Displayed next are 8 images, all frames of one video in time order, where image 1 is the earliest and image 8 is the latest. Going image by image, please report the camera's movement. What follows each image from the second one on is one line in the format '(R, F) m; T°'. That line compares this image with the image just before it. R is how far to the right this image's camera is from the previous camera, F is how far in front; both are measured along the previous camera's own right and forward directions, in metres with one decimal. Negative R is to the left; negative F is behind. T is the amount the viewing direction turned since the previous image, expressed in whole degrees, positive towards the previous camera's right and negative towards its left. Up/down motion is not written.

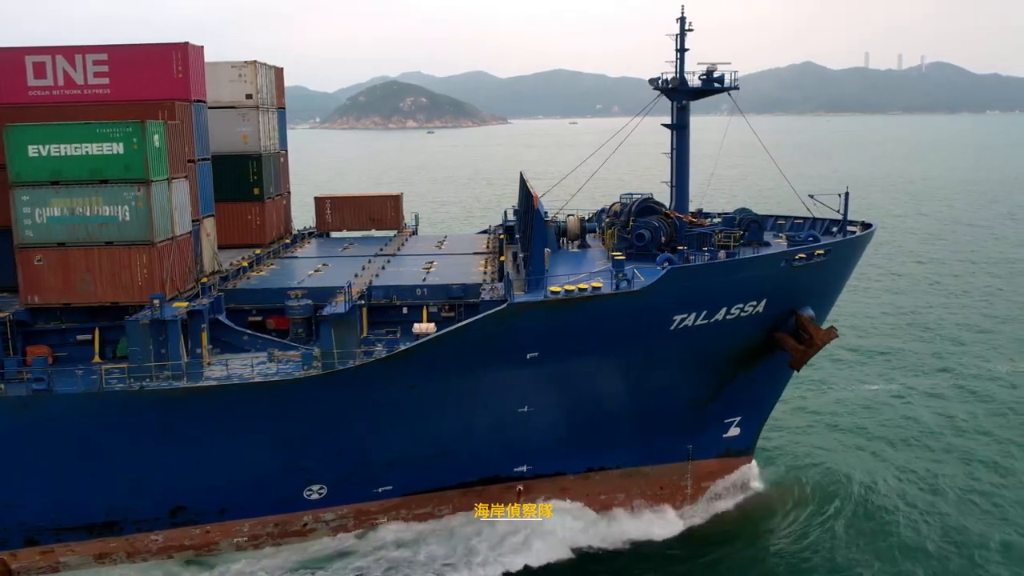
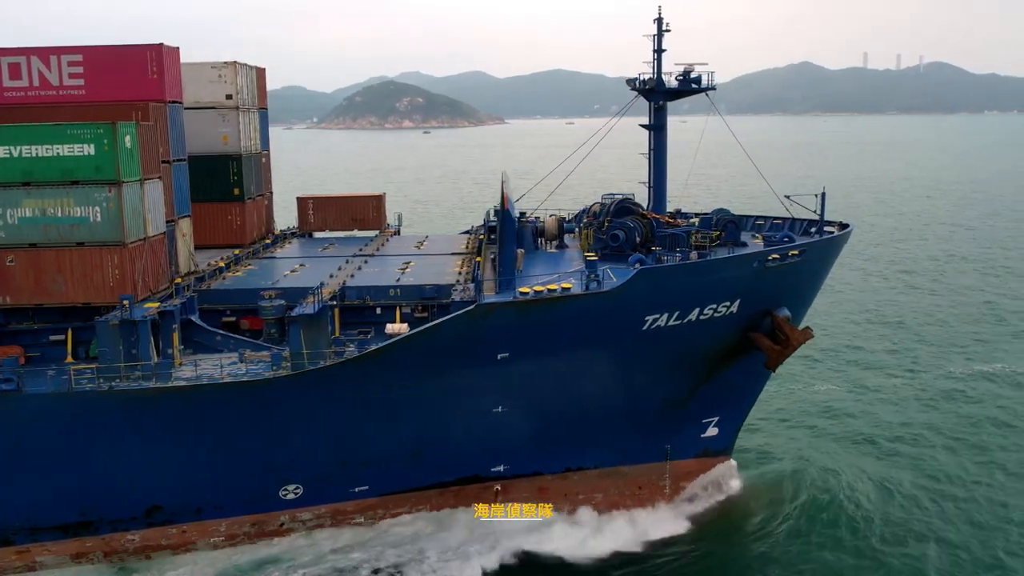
(+0.4, 0.0) m; 0°
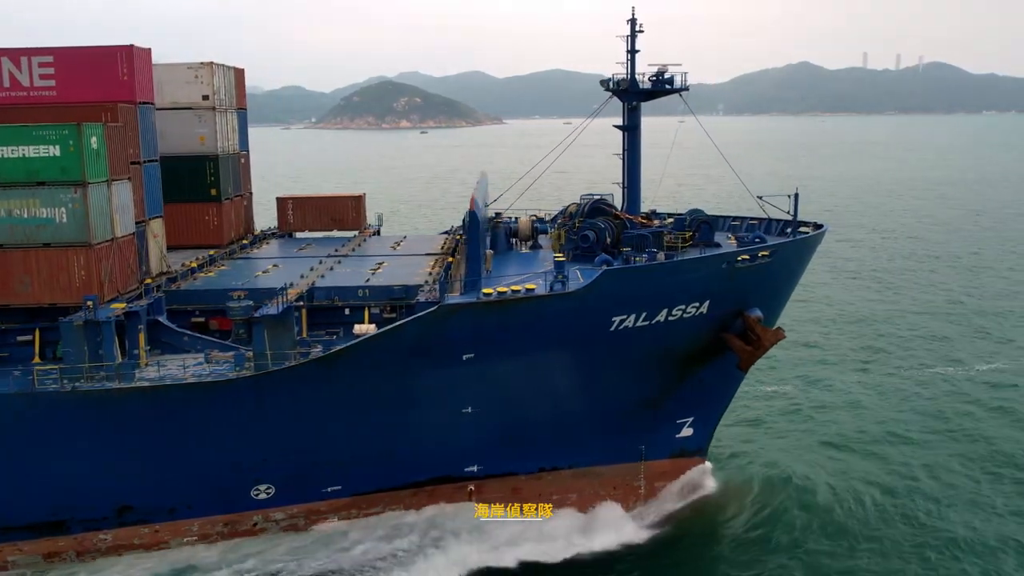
(+0.5, 0.0) m; 0°
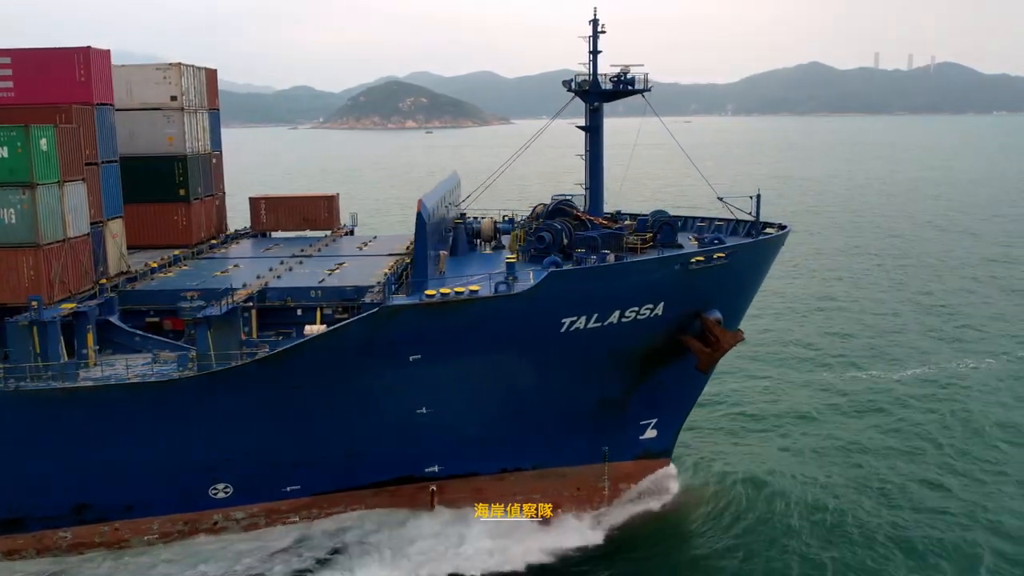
(+0.9, 0.0) m; -1°
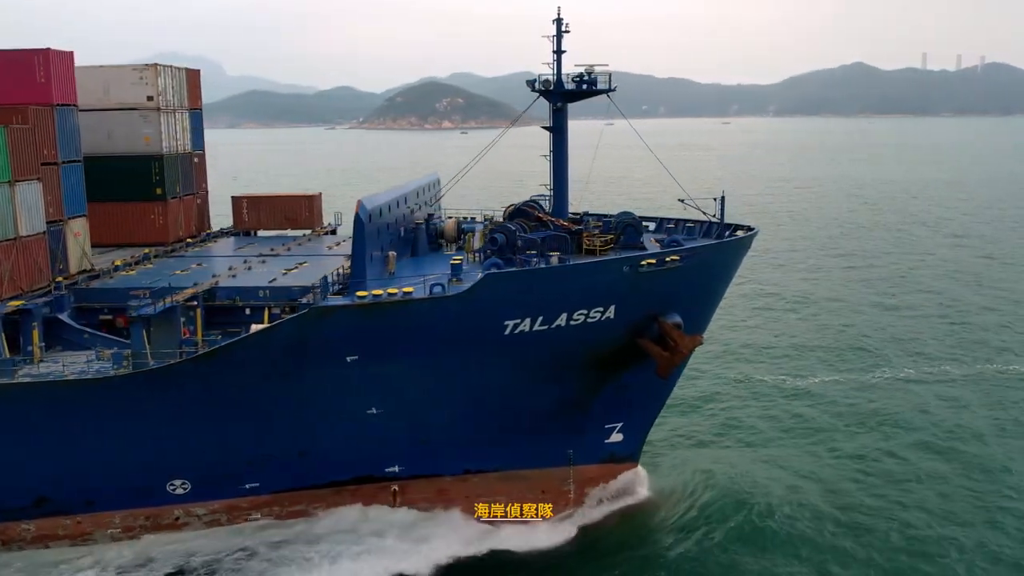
(+1.5, +0.1) m; -3°
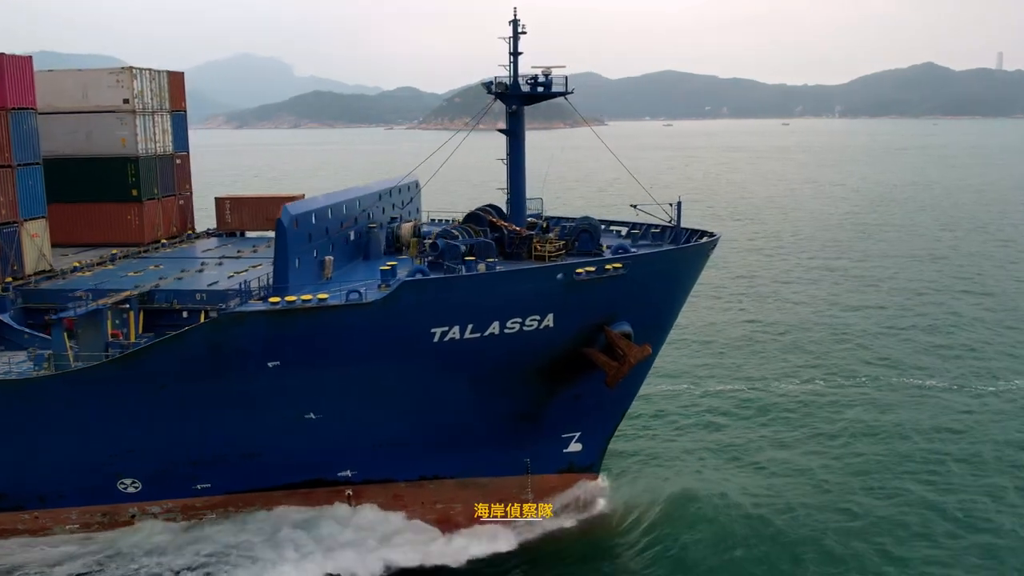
(+2.0, +0.3) m; -4°
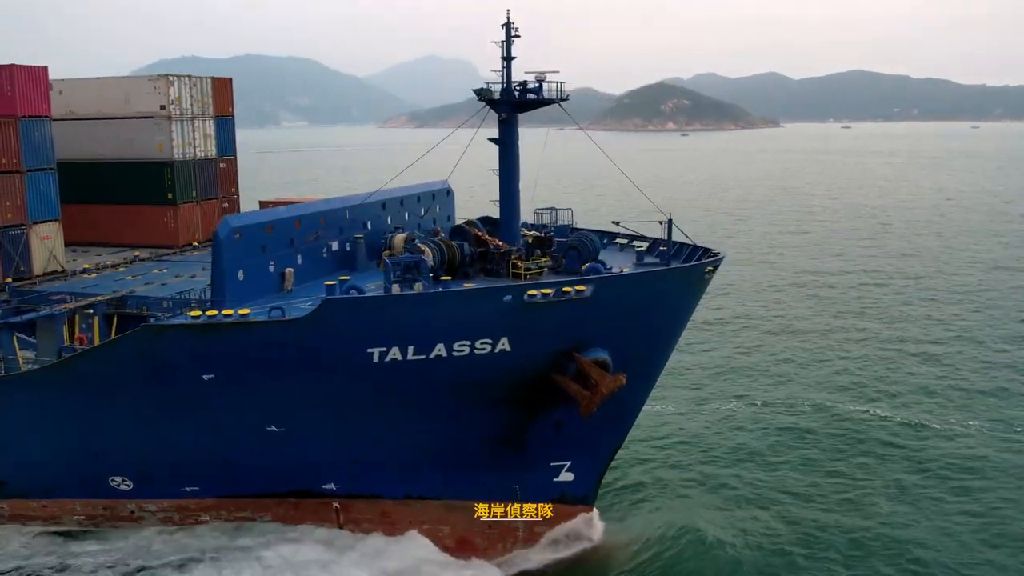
(+3.3, +1.2) m; -11°
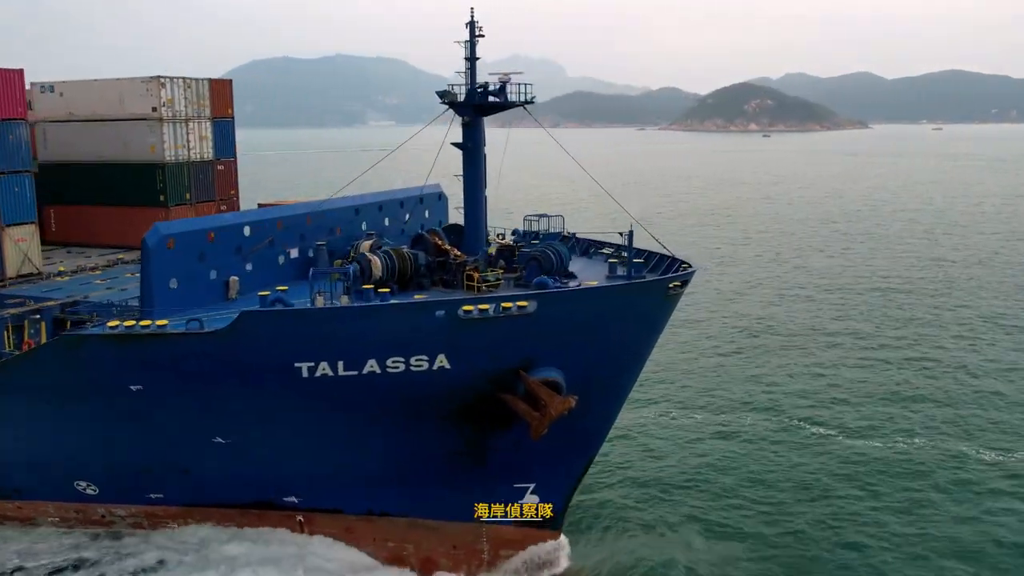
(+2.0, +0.8) m; -5°
